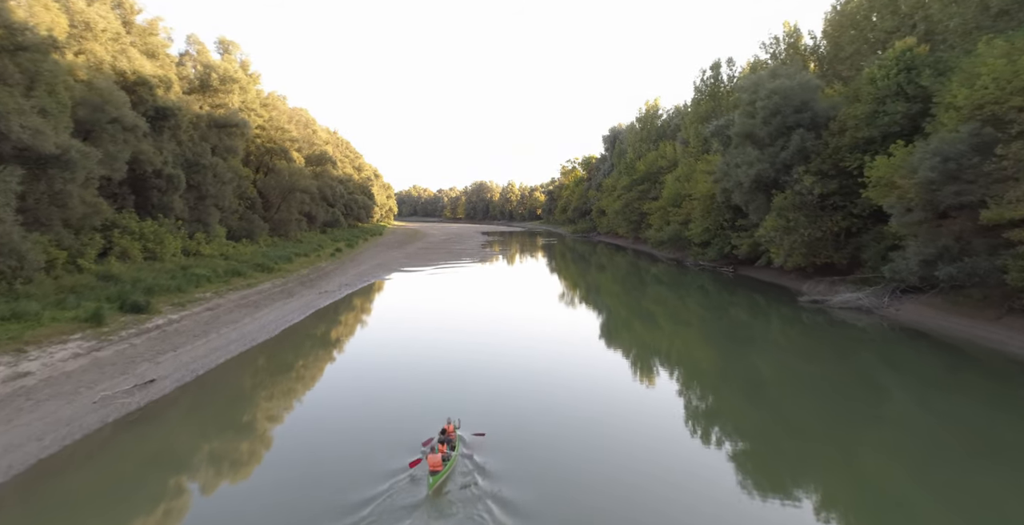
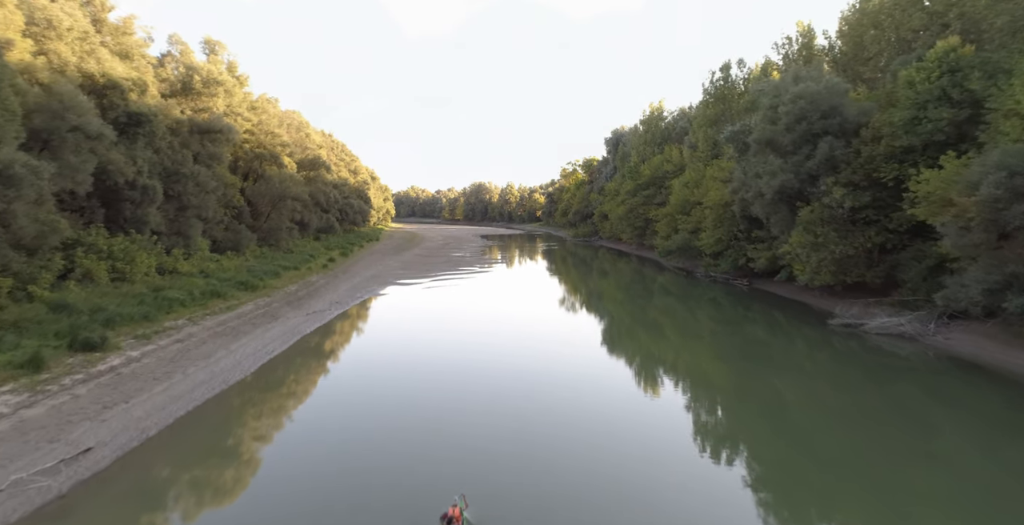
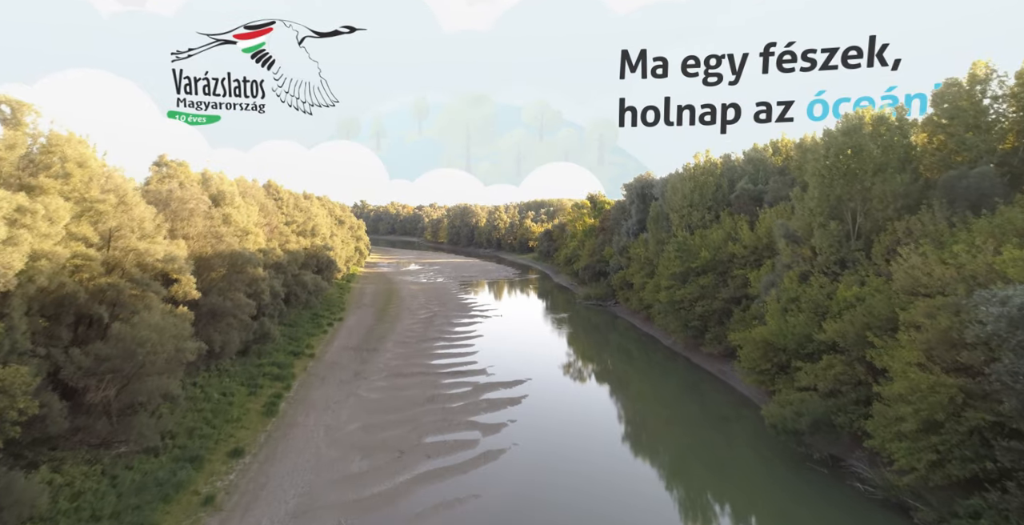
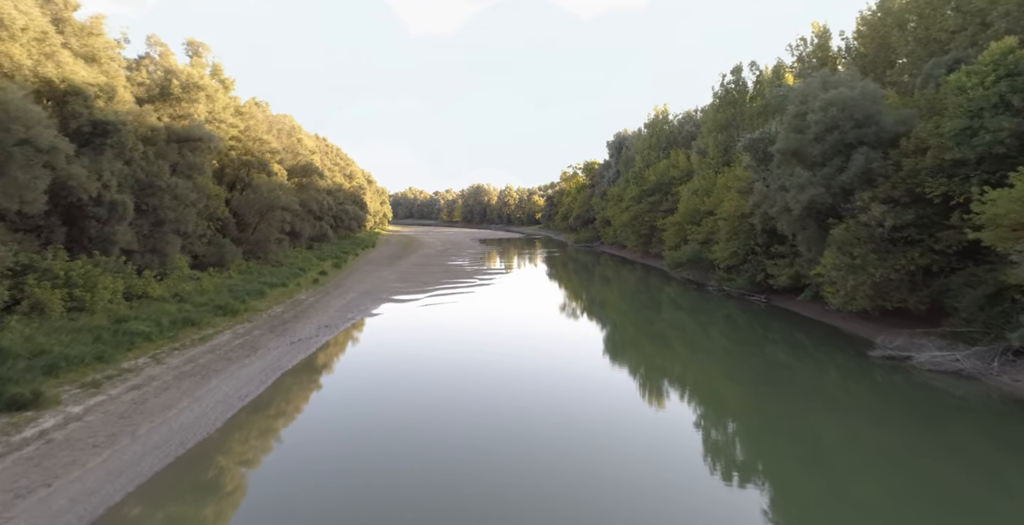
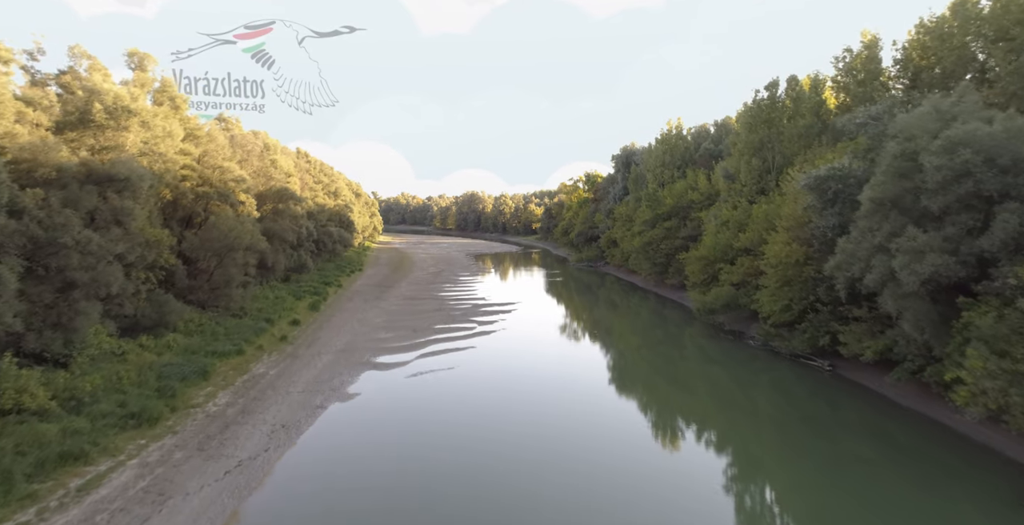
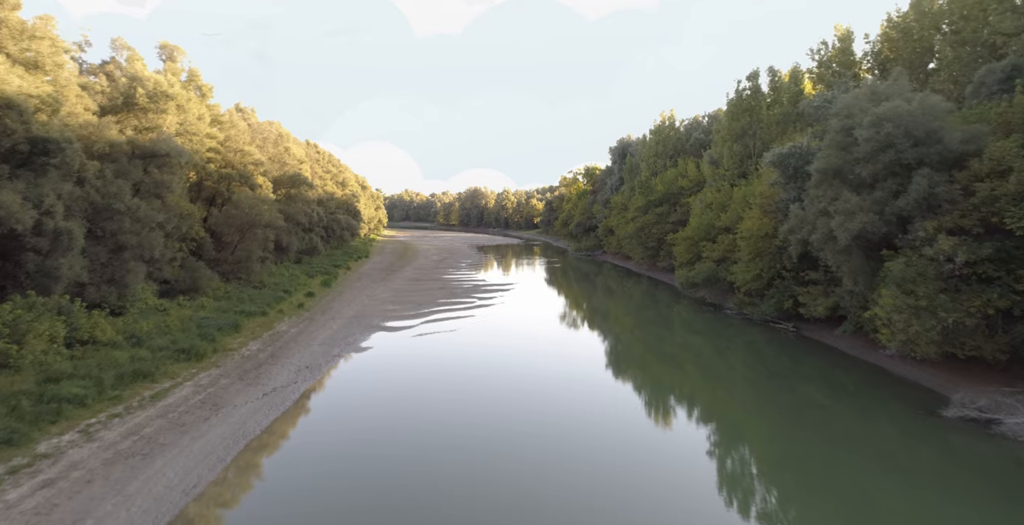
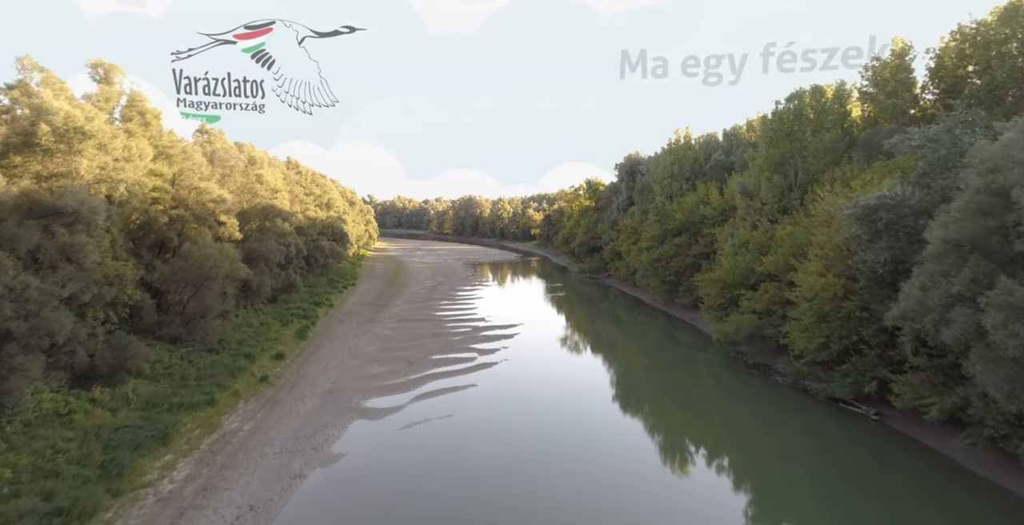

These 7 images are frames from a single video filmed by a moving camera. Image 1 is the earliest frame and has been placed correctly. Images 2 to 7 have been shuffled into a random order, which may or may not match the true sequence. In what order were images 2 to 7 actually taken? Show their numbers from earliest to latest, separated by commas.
2, 4, 6, 5, 7, 3
